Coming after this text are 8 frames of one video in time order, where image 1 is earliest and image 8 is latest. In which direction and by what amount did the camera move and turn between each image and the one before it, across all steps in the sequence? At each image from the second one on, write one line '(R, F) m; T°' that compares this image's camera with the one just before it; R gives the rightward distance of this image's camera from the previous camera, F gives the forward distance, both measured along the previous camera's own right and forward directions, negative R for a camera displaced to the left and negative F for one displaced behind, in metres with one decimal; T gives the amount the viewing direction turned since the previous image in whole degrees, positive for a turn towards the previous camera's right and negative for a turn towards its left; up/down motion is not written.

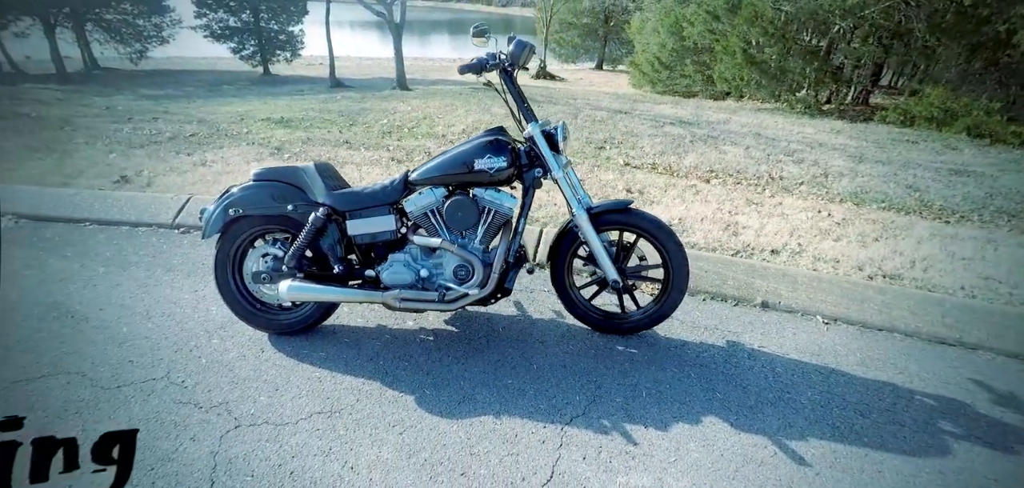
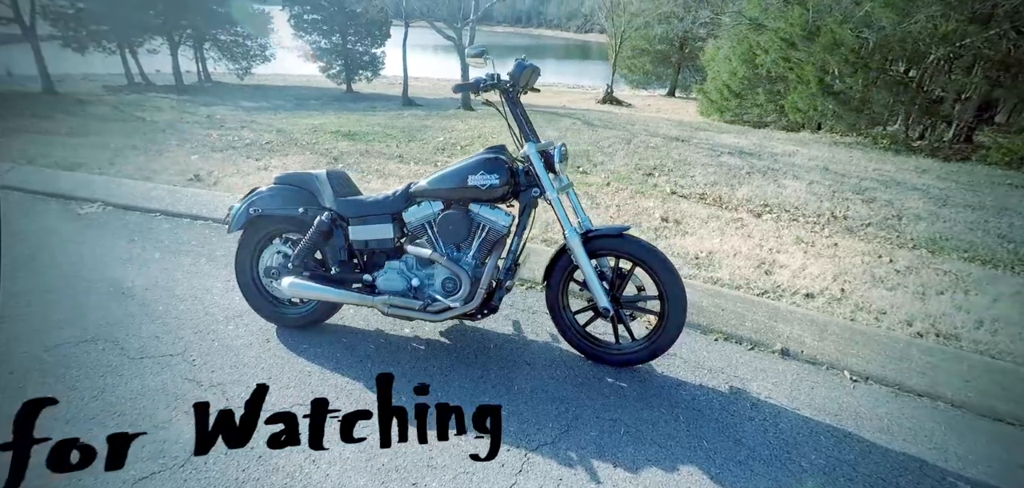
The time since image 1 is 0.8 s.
(+0.5, 0.0) m; -9°
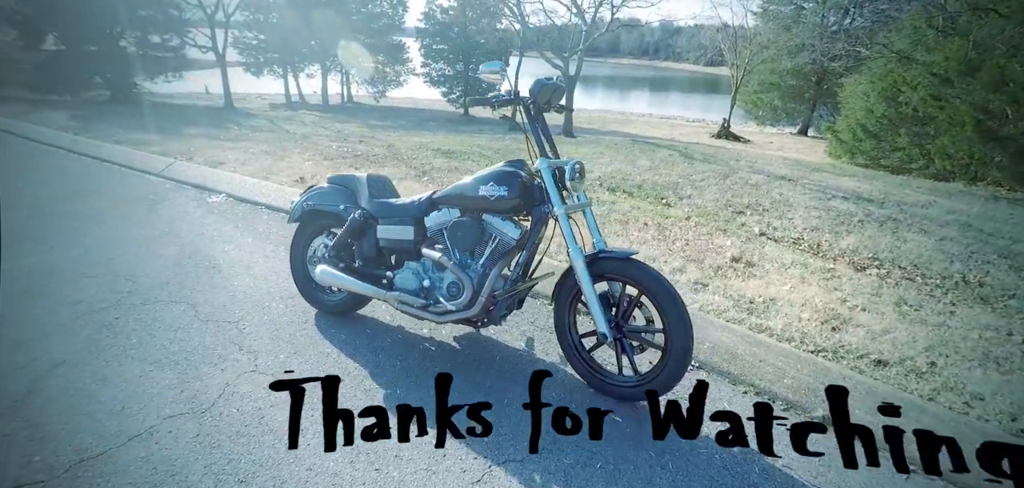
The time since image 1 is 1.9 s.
(+0.7, 0.0) m; -14°
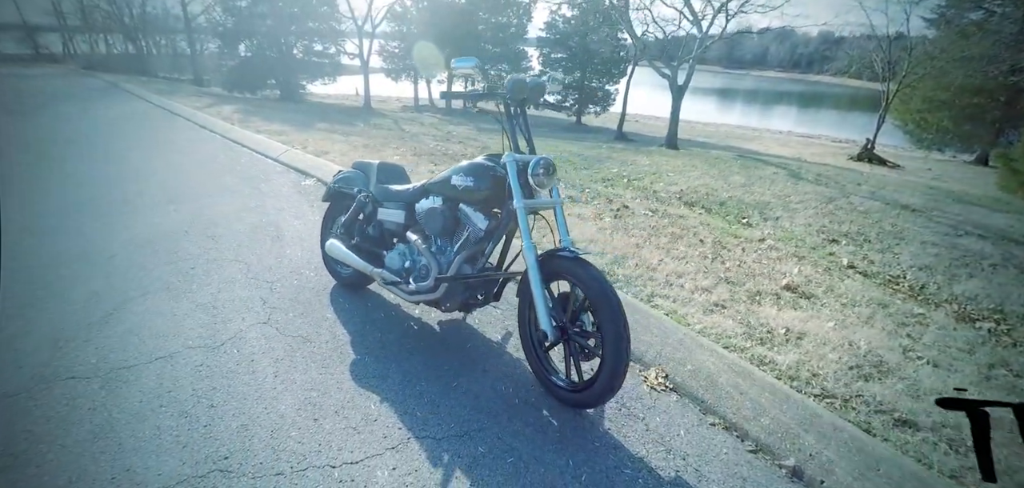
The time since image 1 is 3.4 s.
(+0.9, +0.1) m; -16°
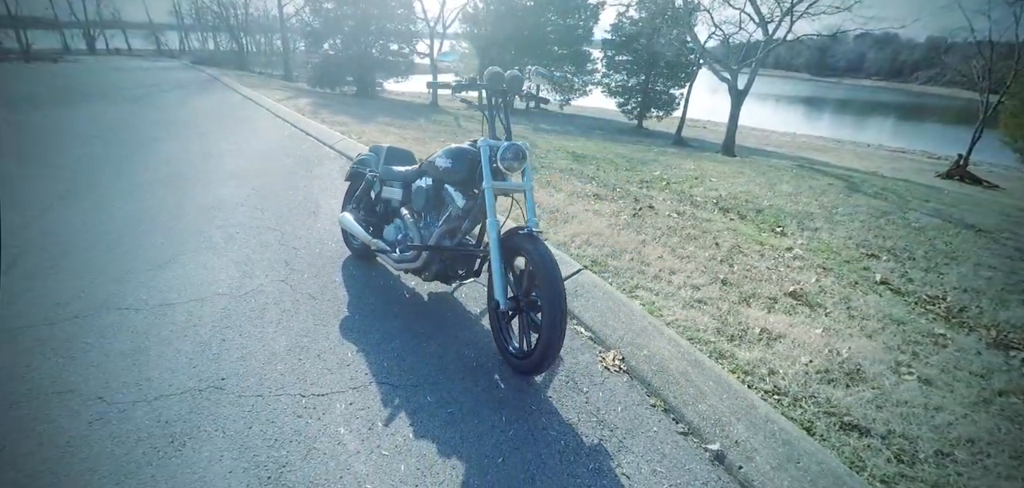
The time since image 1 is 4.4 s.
(+0.6, -0.1) m; -9°
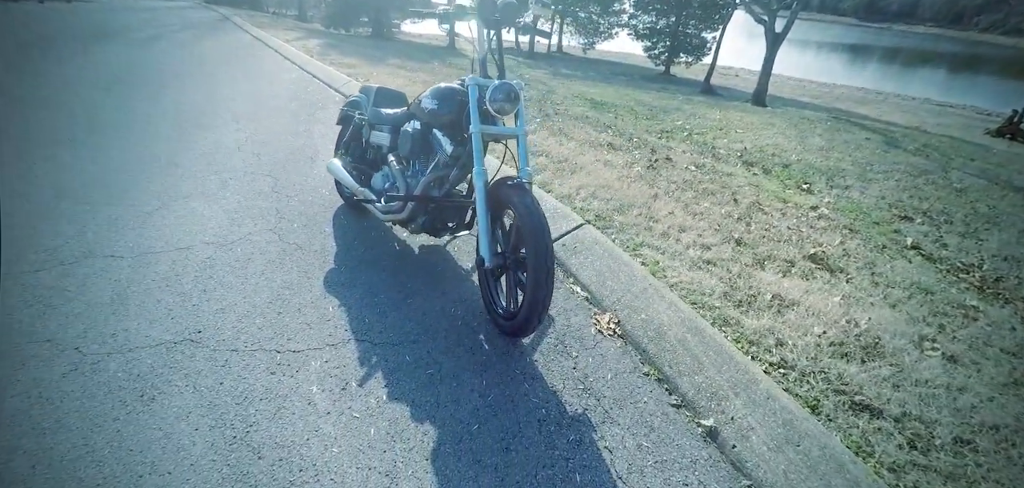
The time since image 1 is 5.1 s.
(+0.2, +0.2) m; -2°
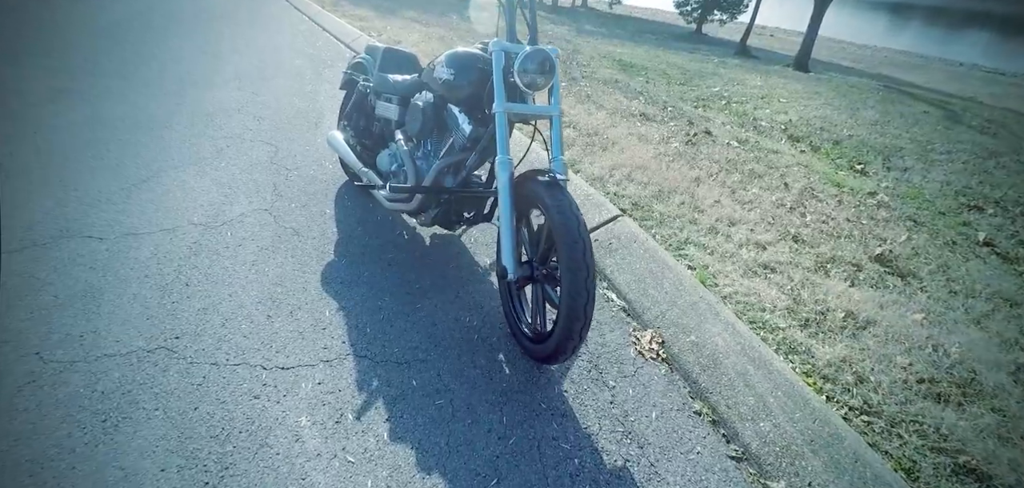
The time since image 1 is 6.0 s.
(-0.1, +0.4) m; -1°
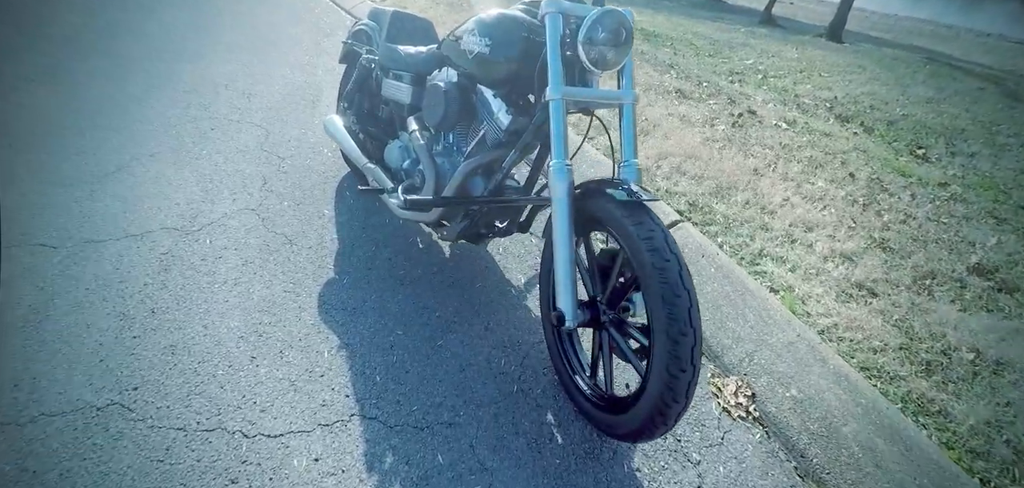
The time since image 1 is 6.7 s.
(-0.2, +0.5) m; +1°
